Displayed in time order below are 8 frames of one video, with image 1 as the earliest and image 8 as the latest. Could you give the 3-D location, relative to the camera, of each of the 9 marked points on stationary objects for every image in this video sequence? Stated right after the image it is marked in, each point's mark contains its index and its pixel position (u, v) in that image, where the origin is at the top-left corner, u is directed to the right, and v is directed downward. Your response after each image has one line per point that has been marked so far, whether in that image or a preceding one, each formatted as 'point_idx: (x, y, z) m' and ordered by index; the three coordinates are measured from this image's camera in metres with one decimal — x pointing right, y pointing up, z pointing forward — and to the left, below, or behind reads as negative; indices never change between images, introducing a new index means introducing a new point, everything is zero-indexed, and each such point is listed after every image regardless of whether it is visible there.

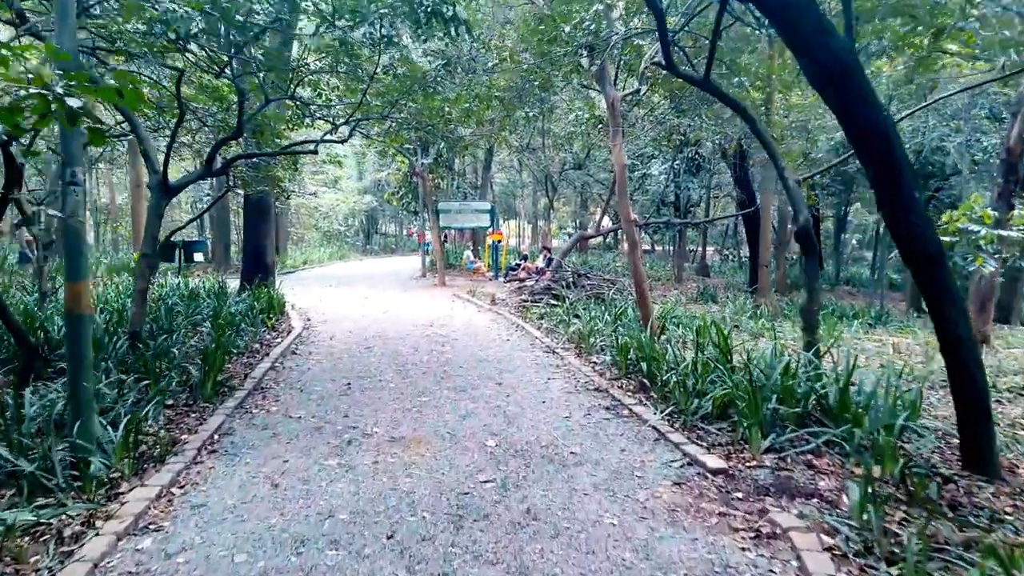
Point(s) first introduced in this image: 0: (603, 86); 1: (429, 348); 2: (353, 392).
0: (+1.2, +2.6, +8.8) m
1: (-1.0, -0.7, +8.0) m
2: (-1.4, -0.9, +5.9) m
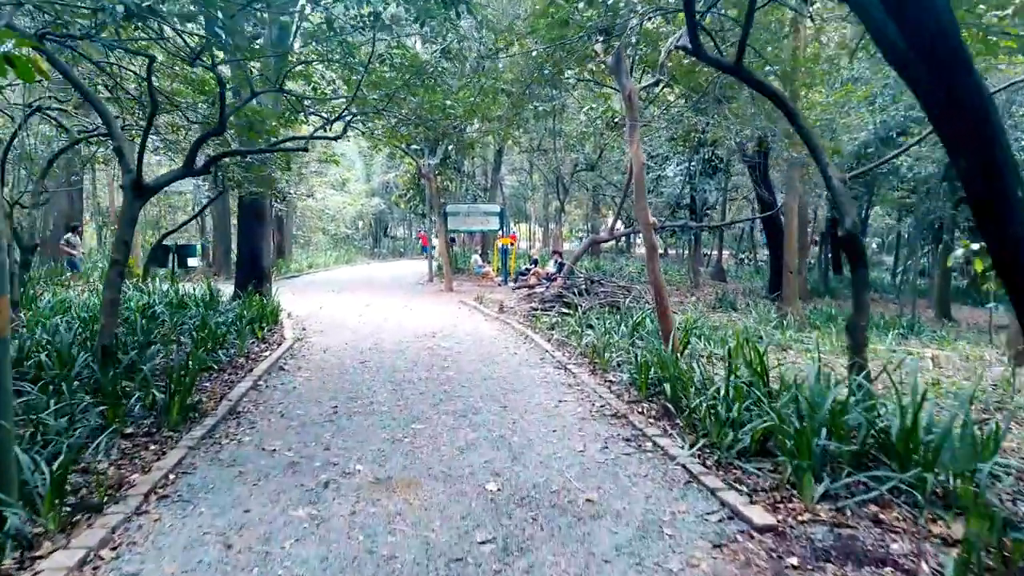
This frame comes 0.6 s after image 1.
0: (+1.3, +2.5, +8.1) m
1: (-0.9, -0.8, +7.3) m
2: (-1.4, -1.0, +5.3) m
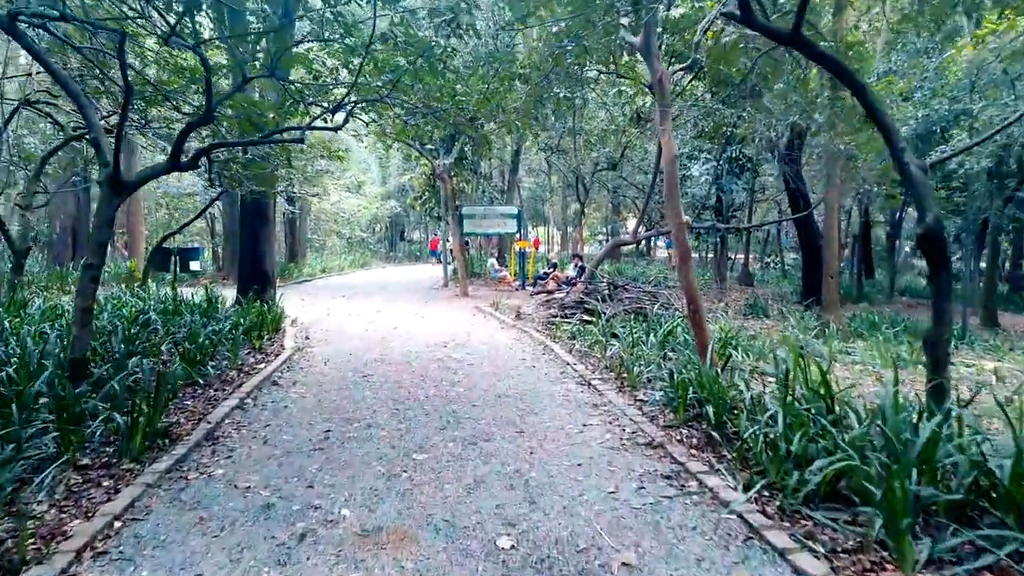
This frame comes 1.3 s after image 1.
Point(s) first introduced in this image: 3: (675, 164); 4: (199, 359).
0: (+1.5, +2.5, +7.3) m
1: (-0.7, -0.9, +6.6) m
2: (-1.2, -1.1, +4.6) m
3: (+1.7, +1.3, +7.1) m
4: (-2.9, -0.7, +6.2) m
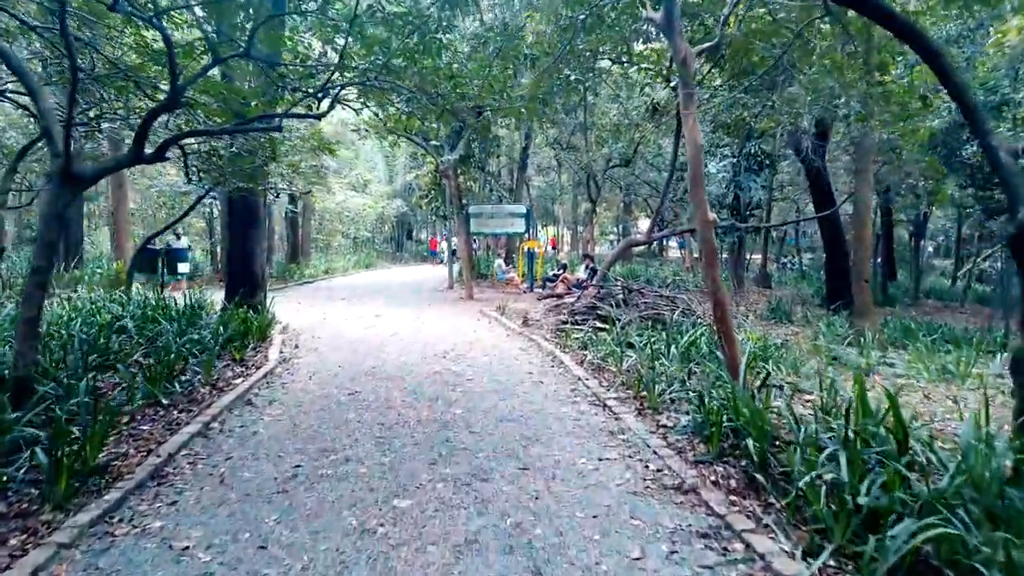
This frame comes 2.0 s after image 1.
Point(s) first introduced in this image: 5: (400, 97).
0: (+1.5, +2.4, +6.5) m
1: (-0.7, -0.9, +5.9) m
2: (-1.2, -1.1, +3.8) m
3: (+1.8, +1.2, +6.4) m
4: (-2.9, -0.7, +5.5) m
5: (-1.1, +1.9, +6.8) m
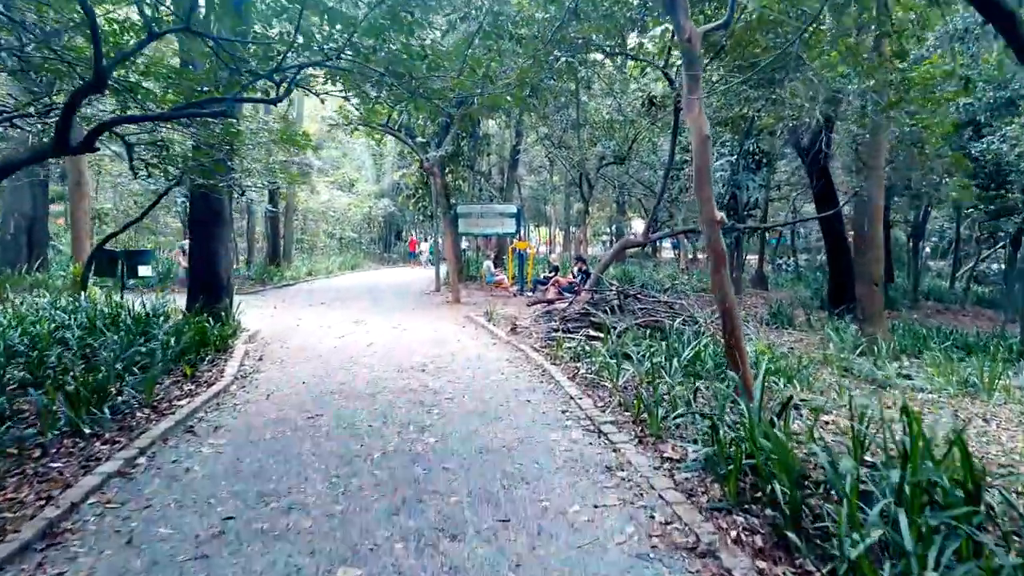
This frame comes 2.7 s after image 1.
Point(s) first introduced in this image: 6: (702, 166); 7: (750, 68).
0: (+1.4, +2.3, +5.8) m
1: (-0.8, -1.0, +5.1) m
2: (-1.3, -1.2, +3.1) m
3: (+1.6, +1.1, +5.7) m
4: (-3.0, -0.8, +4.8) m
5: (-1.3, +1.8, +6.0) m
6: (+1.6, +1.0, +5.7) m
7: (+3.5, +3.3, +9.9) m
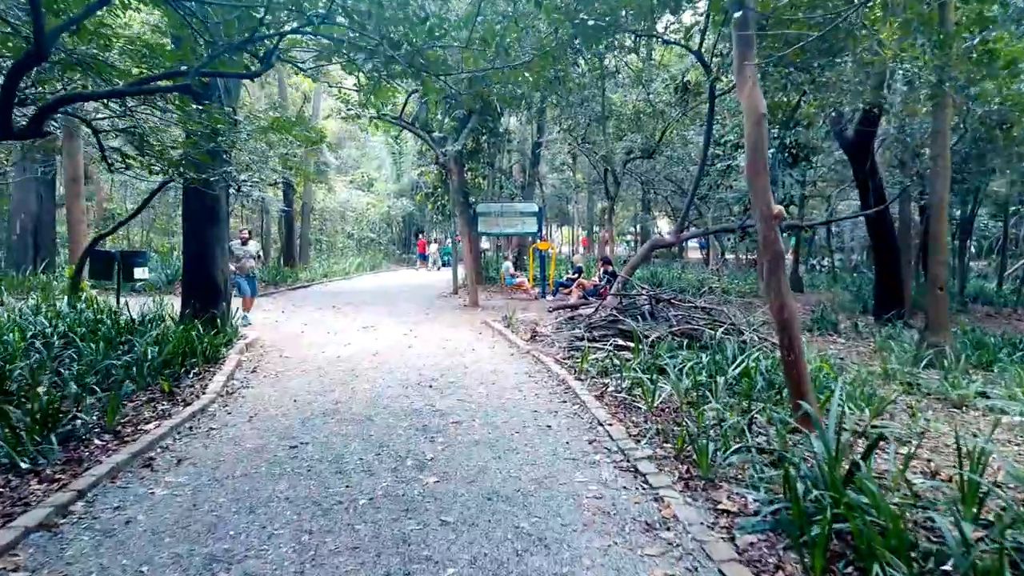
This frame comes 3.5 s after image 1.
0: (+1.5, +2.3, +5.0) m
1: (-0.7, -1.1, +4.3) m
2: (-1.3, -1.2, +2.3) m
3: (+1.8, +1.1, +4.8) m
4: (-2.9, -0.8, +4.0) m
5: (-1.1, +1.8, +5.2) m
6: (+1.7, +1.0, +4.8) m
7: (+3.8, +3.2, +9.0) m
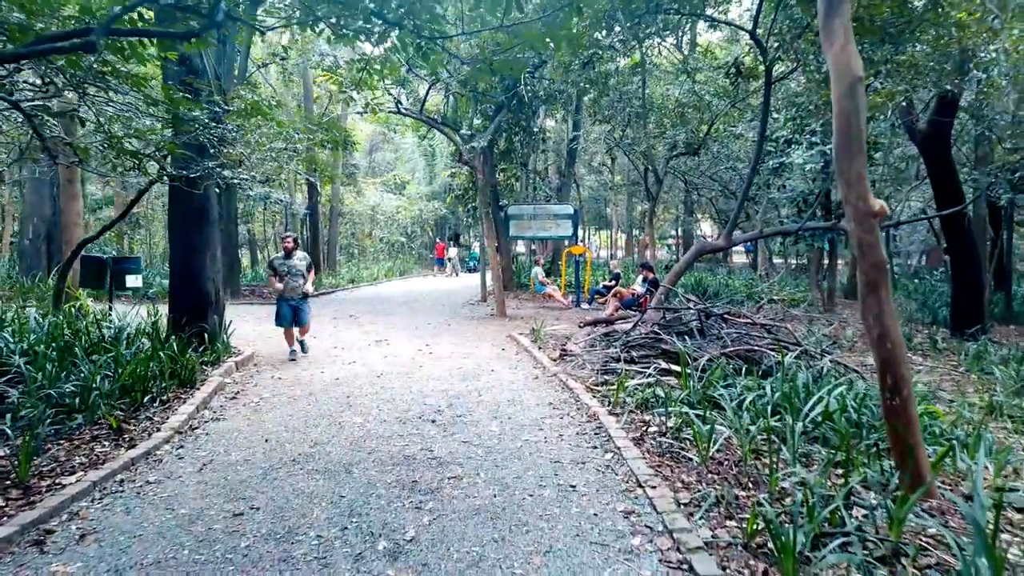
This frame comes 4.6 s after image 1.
0: (+1.6, +2.2, +3.8) m
1: (-0.7, -1.2, +3.3) m
2: (-1.4, -1.3, +1.3) m
3: (+1.8, +1.0, +3.6) m
4: (-2.9, -0.9, +3.1) m
5: (-1.0, +1.7, +4.2) m
6: (+1.8, +0.9, +3.6) m
7: (+4.1, +3.1, +7.7) m
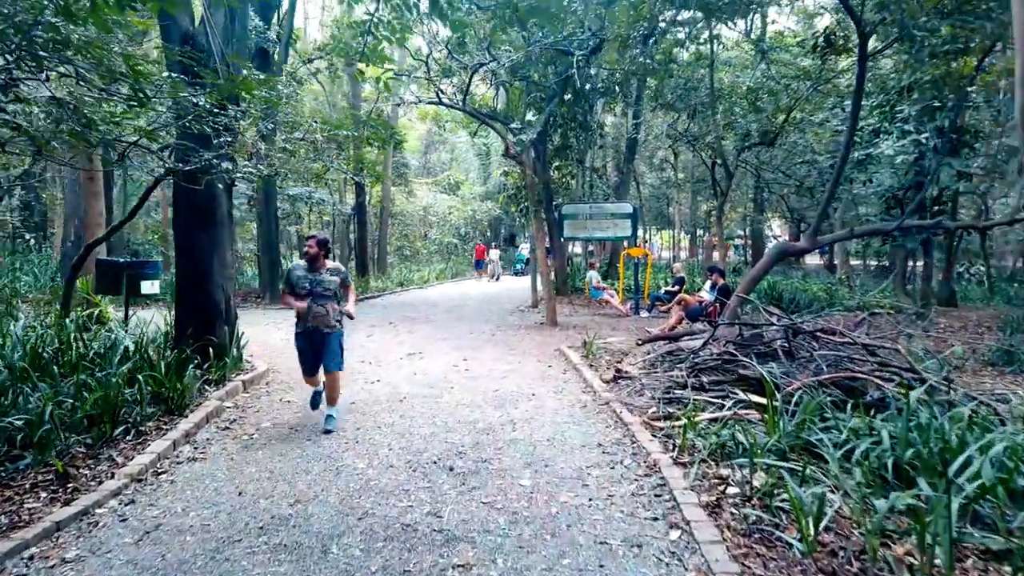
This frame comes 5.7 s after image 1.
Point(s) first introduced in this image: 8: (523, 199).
0: (+1.7, +2.1, +2.6) m
1: (-0.6, -1.3, +2.2) m
2: (-1.5, -1.4, +0.3) m
3: (+1.9, +0.9, +2.3) m
4: (-2.8, -1.0, +2.3) m
5: (-0.9, +1.6, +3.2) m
6: (+1.9, +0.8, +2.3) m
7: (+4.5, +3.0, +6.2) m
8: (+0.2, +2.6, +19.5) m
